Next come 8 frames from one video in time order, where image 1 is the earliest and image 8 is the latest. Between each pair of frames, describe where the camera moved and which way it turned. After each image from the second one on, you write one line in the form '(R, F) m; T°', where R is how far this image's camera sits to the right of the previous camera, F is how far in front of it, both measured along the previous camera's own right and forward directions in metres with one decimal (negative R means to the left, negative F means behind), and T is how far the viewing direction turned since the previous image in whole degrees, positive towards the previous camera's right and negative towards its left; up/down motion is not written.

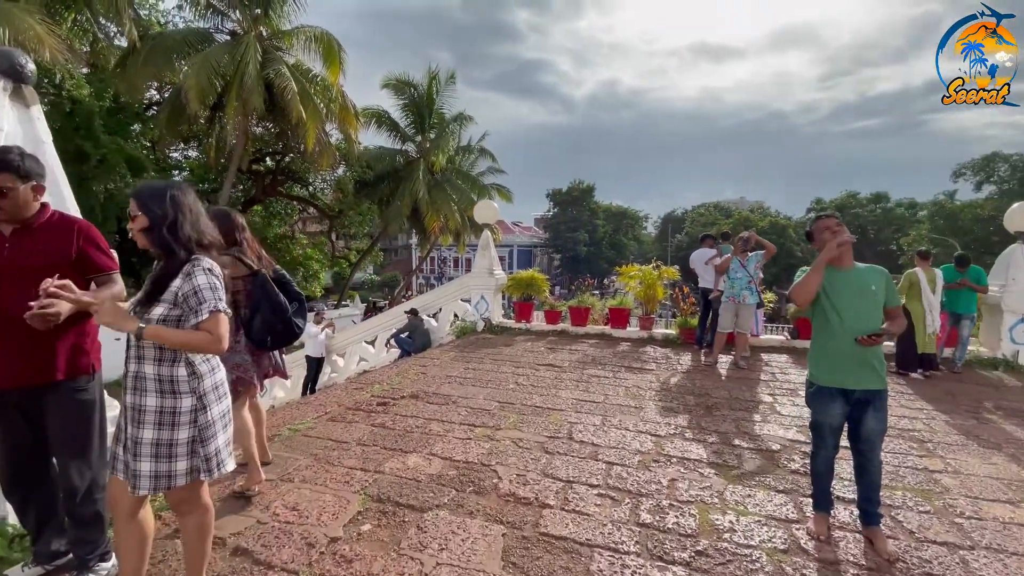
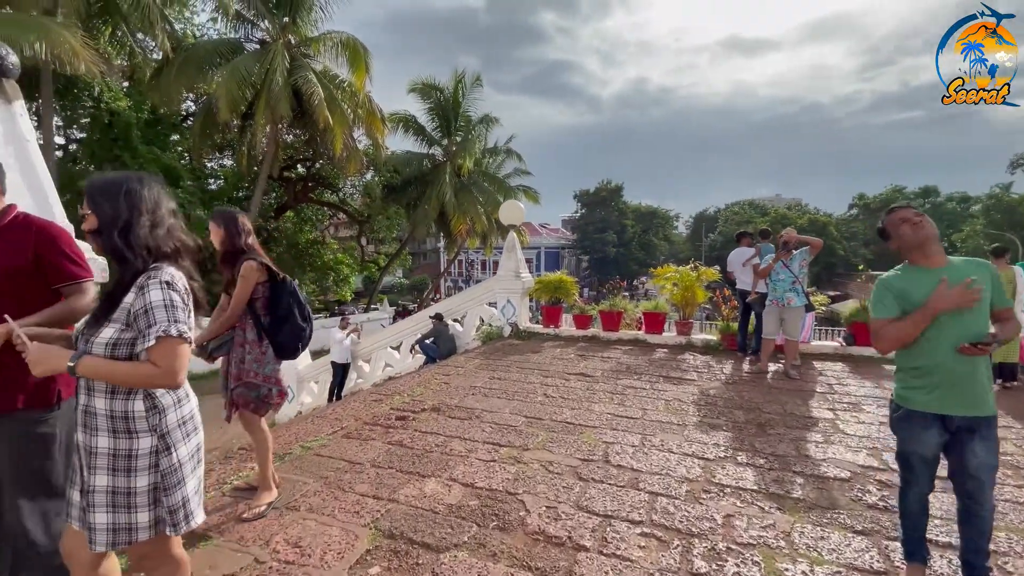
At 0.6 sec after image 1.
(0.0, +0.3) m; -3°
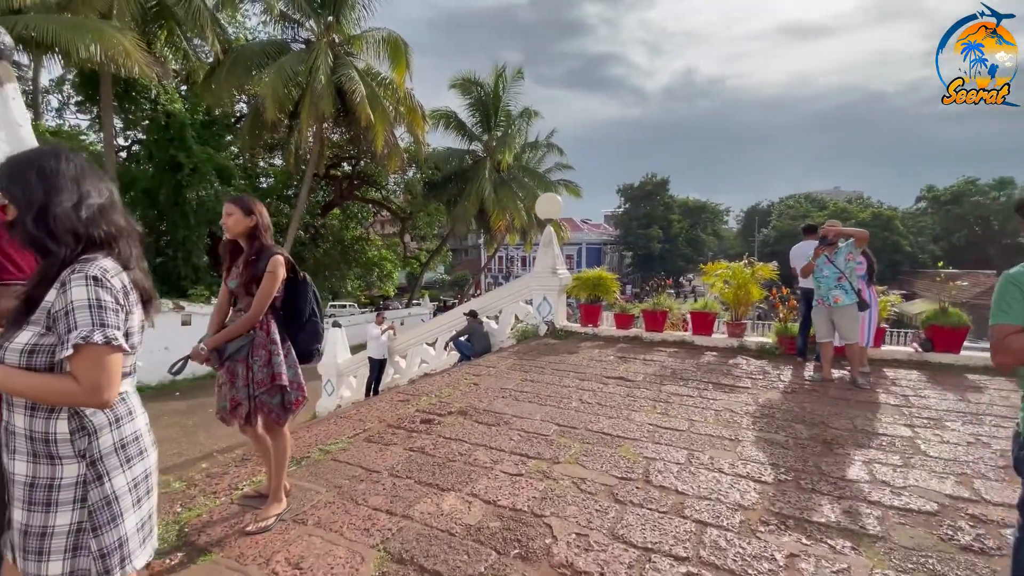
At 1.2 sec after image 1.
(+0.1, +0.3) m; -5°
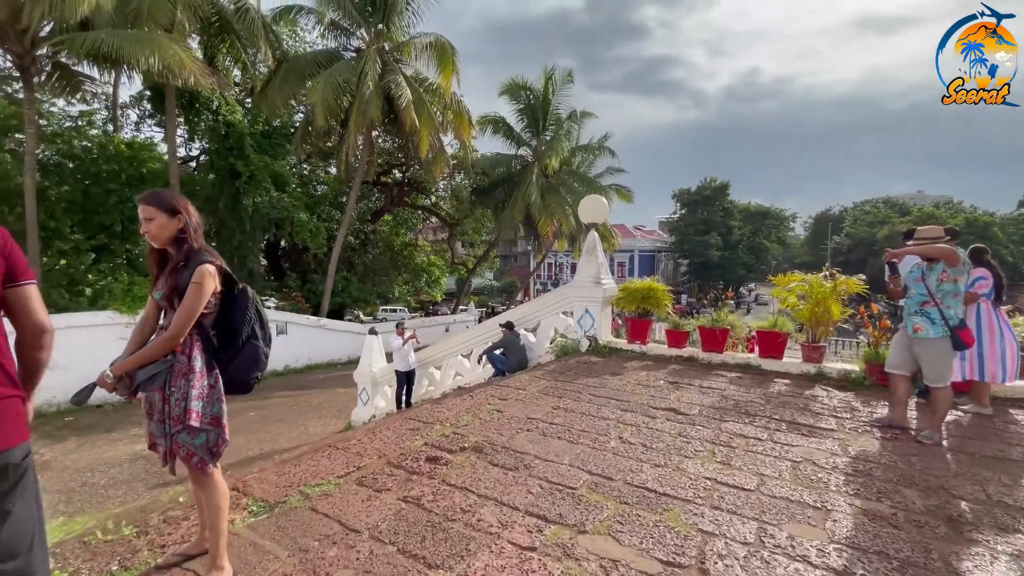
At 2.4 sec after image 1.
(+0.1, +0.5) m; -6°
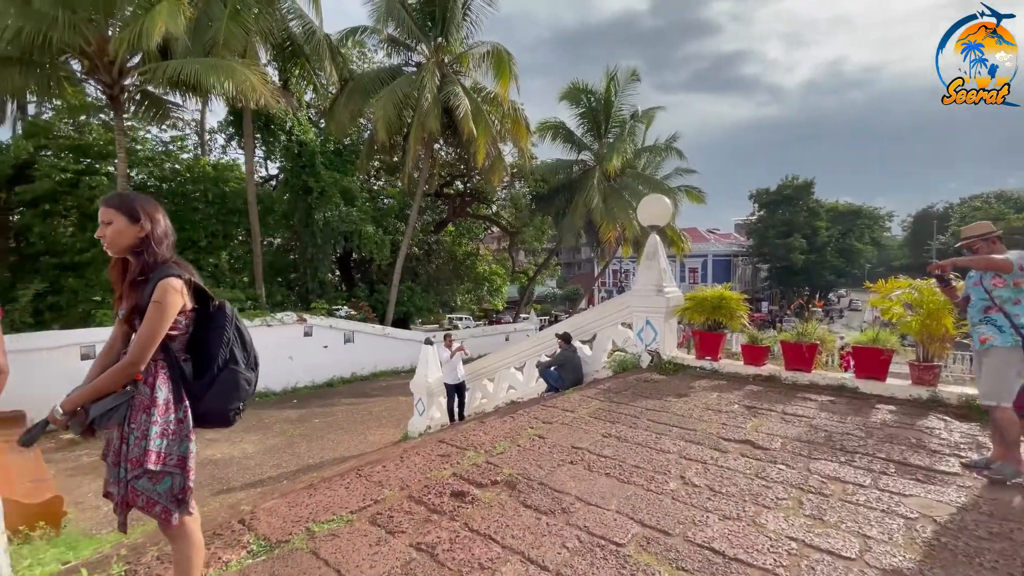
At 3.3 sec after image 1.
(+0.1, +0.4) m; -8°
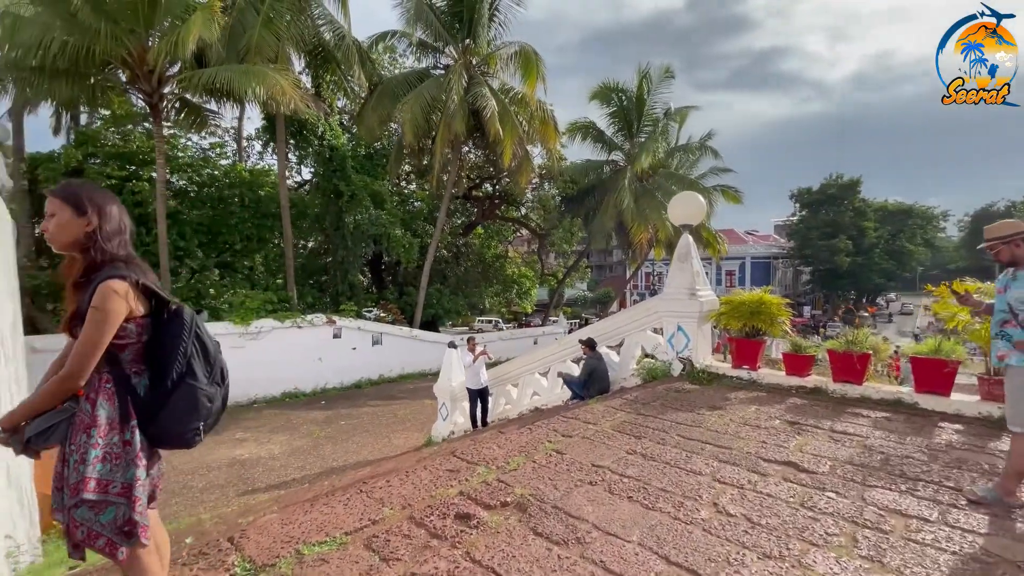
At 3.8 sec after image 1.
(+0.1, +0.2) m; -4°
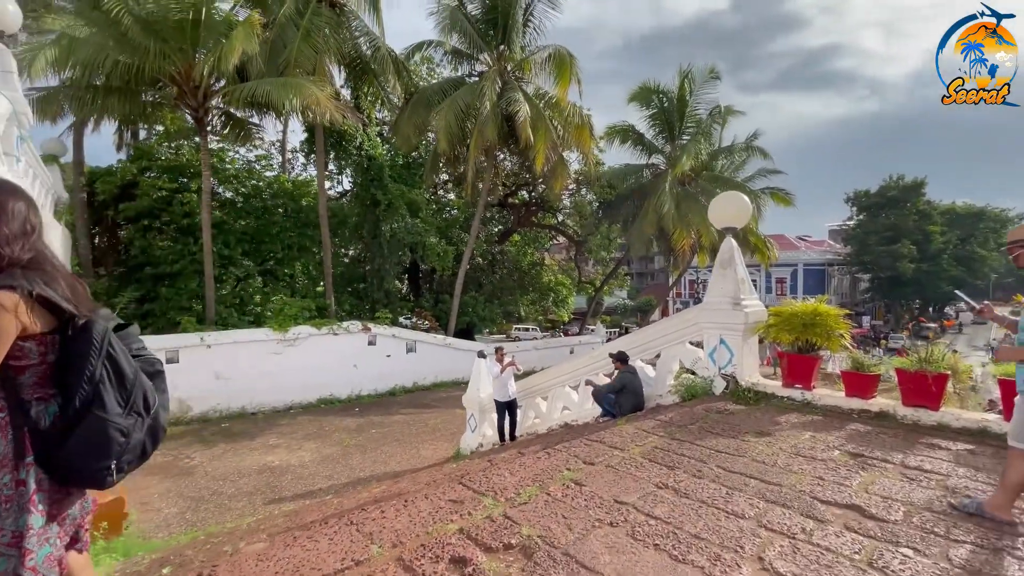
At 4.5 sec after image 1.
(+0.1, +0.3) m; -5°
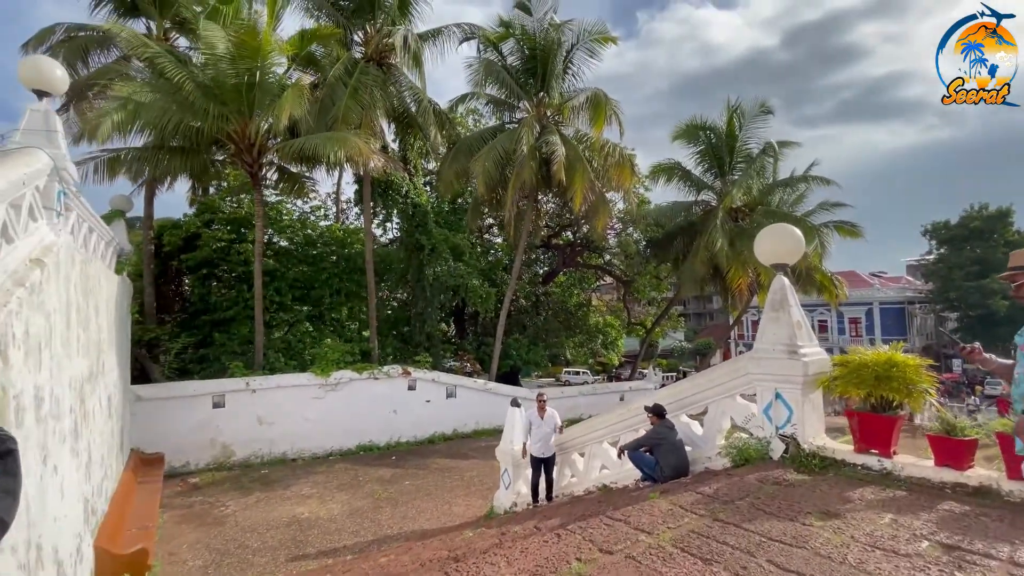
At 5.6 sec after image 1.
(+0.3, +0.3) m; -6°
